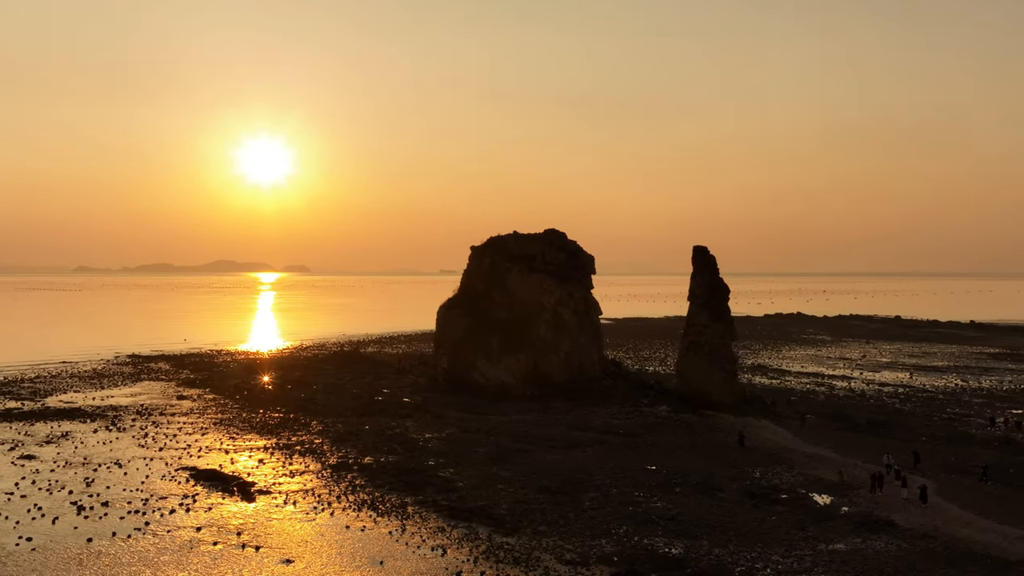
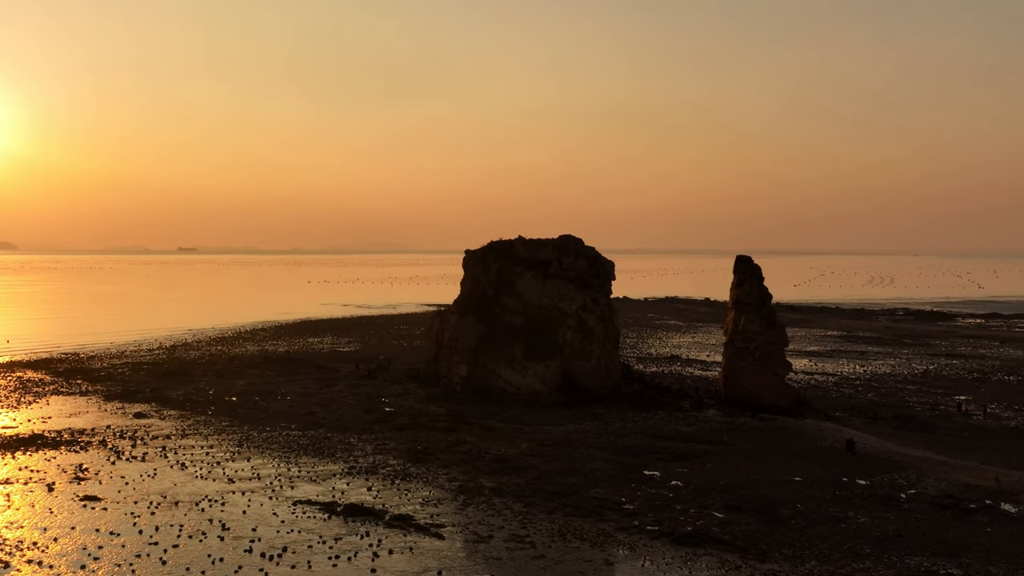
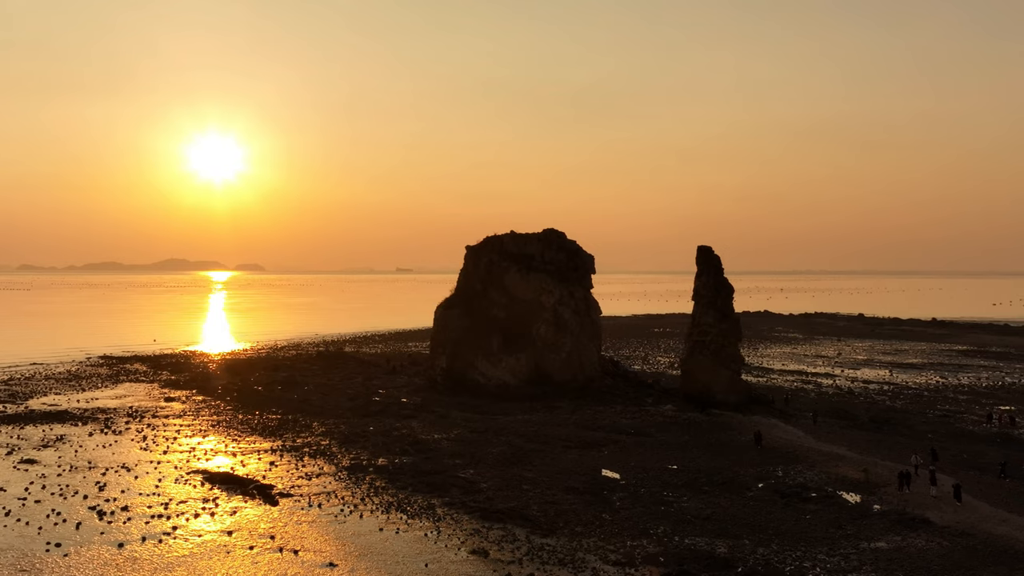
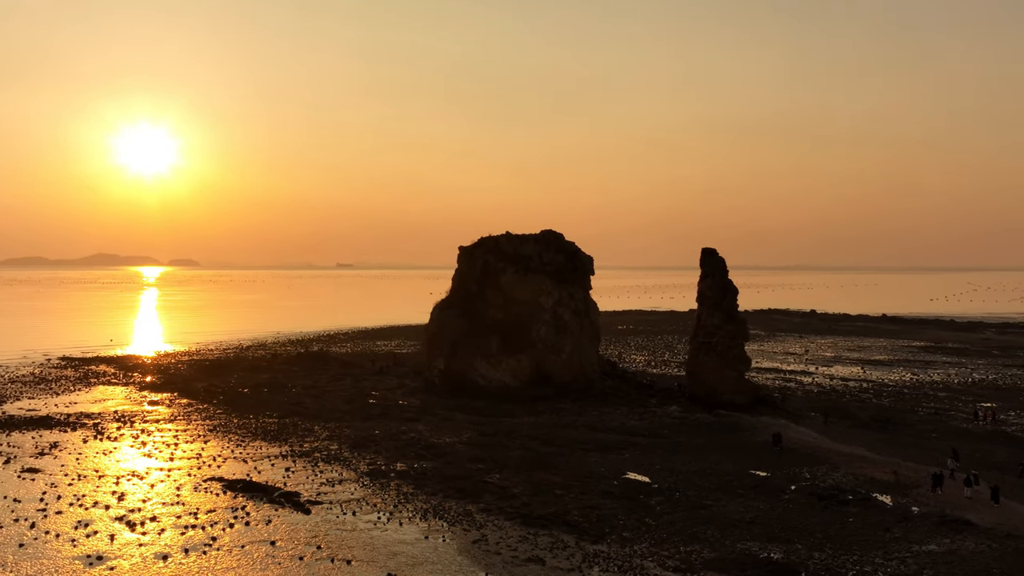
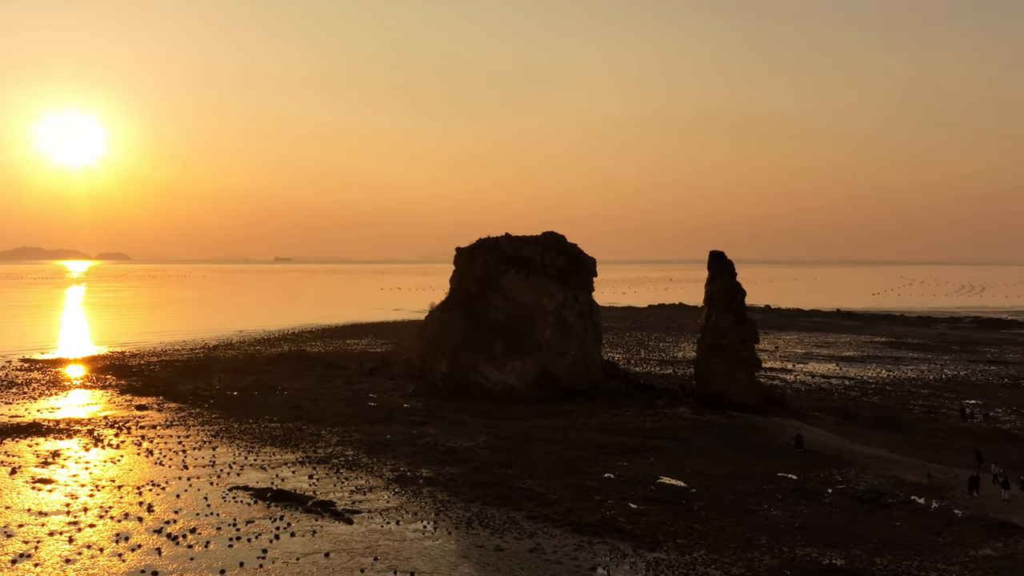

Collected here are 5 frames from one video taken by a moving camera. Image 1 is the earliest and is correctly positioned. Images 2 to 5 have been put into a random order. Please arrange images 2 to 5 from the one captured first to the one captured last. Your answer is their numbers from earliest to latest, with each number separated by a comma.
3, 4, 5, 2
